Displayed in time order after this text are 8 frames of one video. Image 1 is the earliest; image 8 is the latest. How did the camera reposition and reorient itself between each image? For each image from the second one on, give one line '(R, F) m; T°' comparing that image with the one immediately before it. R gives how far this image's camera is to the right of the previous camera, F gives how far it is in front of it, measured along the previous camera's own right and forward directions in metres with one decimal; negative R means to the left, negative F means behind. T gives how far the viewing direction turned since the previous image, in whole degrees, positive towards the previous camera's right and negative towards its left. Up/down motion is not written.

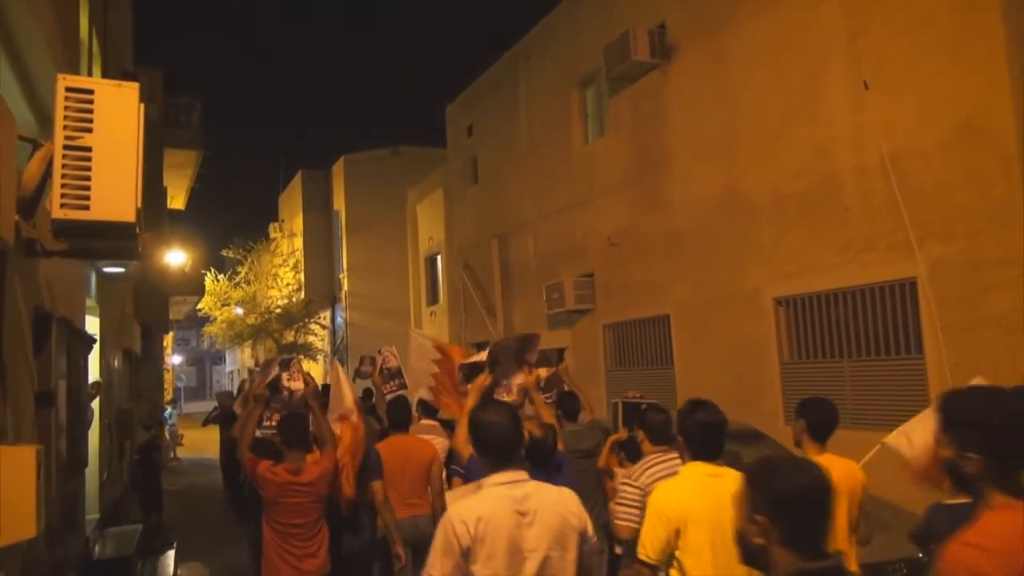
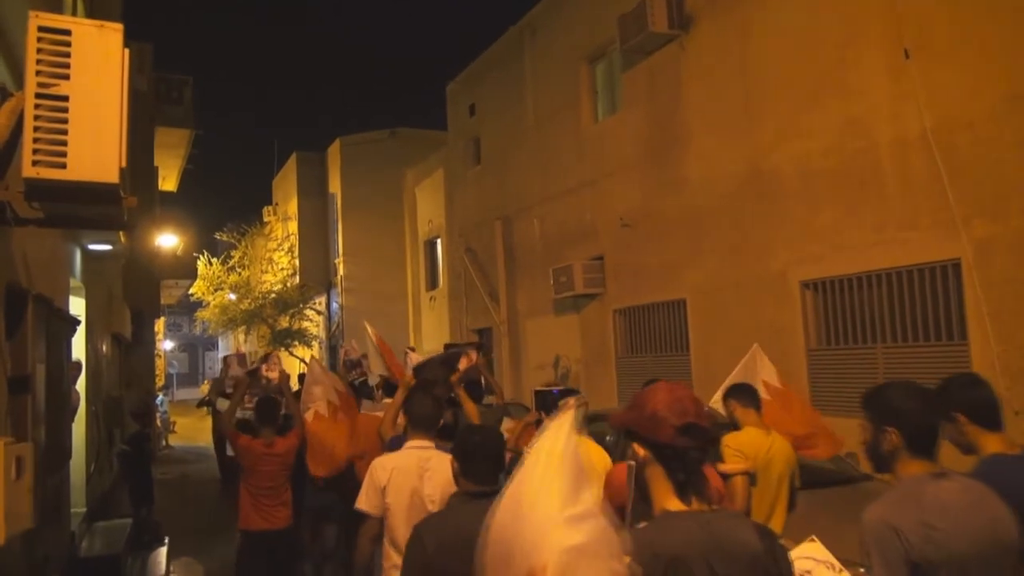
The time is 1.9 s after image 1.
(-0.2, +0.5) m; 0°
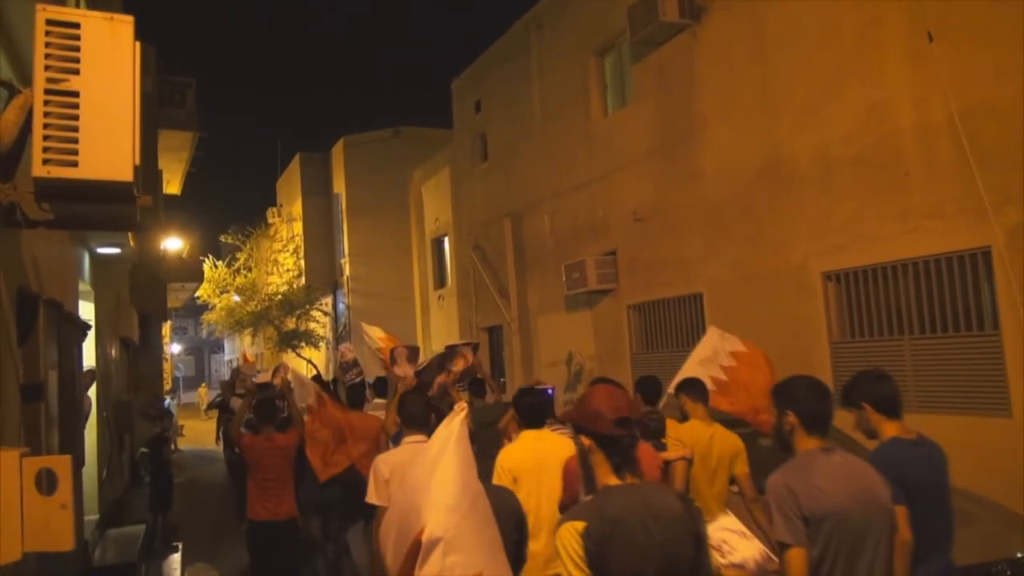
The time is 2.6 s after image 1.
(-0.1, +0.1) m; 0°
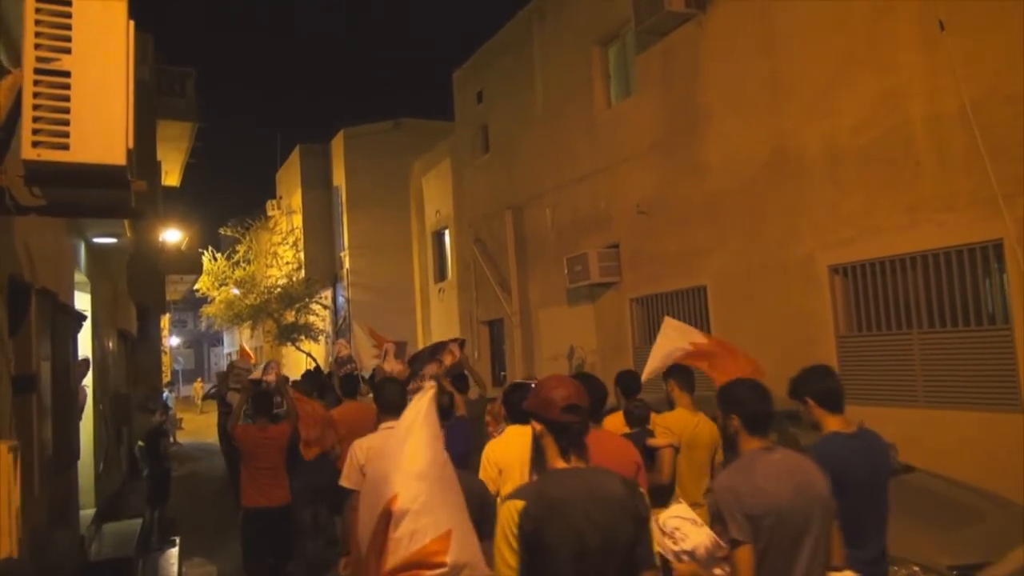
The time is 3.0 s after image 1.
(0.0, +0.1) m; 0°
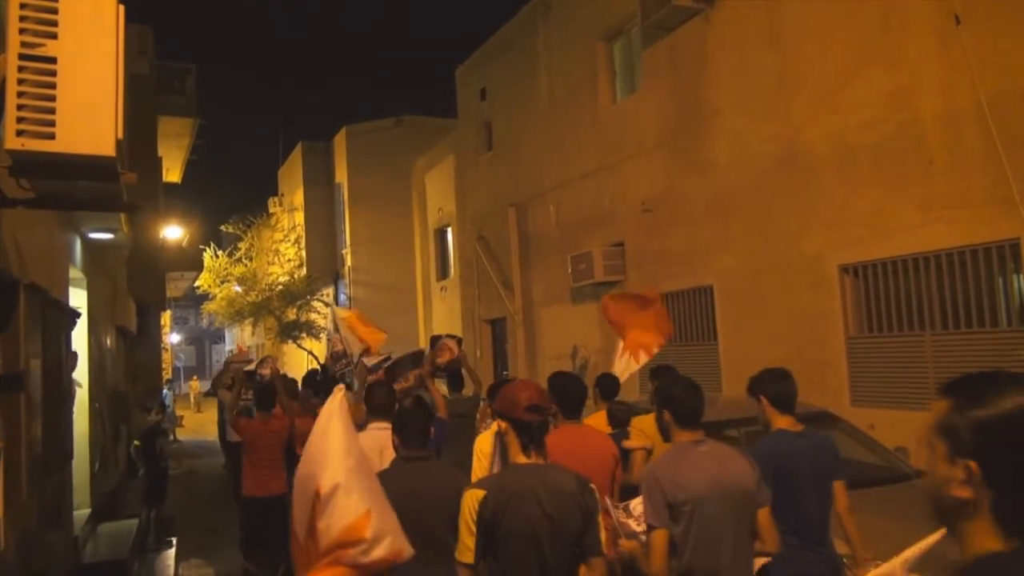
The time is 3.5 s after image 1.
(0.0, +0.1) m; 0°
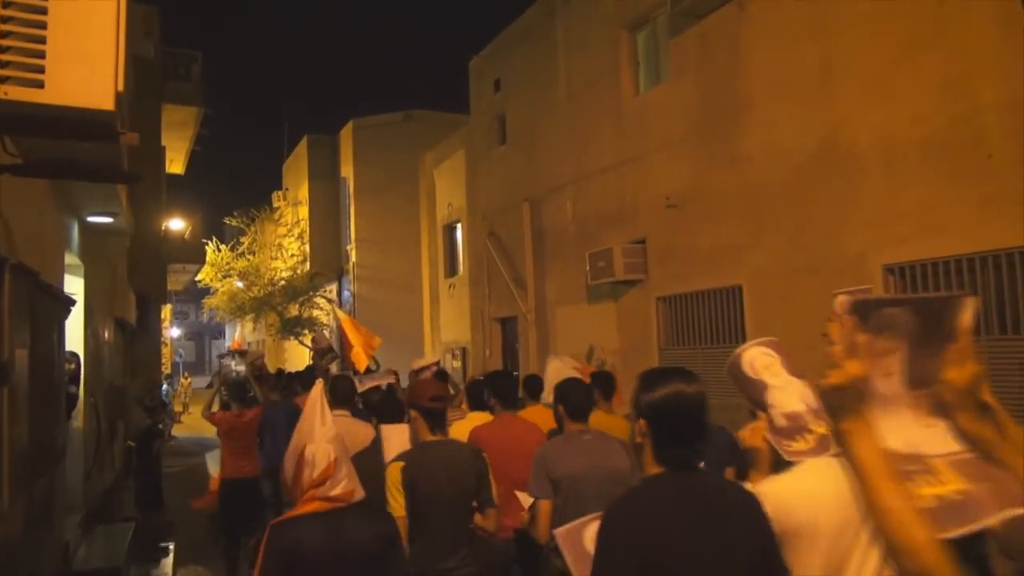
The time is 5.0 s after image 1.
(-0.2, +0.5) m; 0°
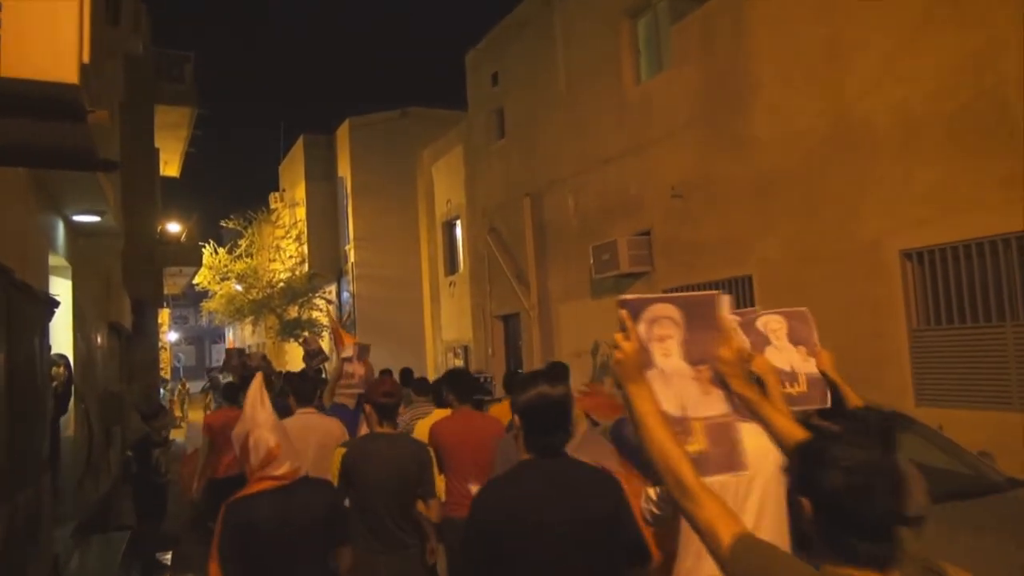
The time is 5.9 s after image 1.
(0.0, +0.3) m; 0°
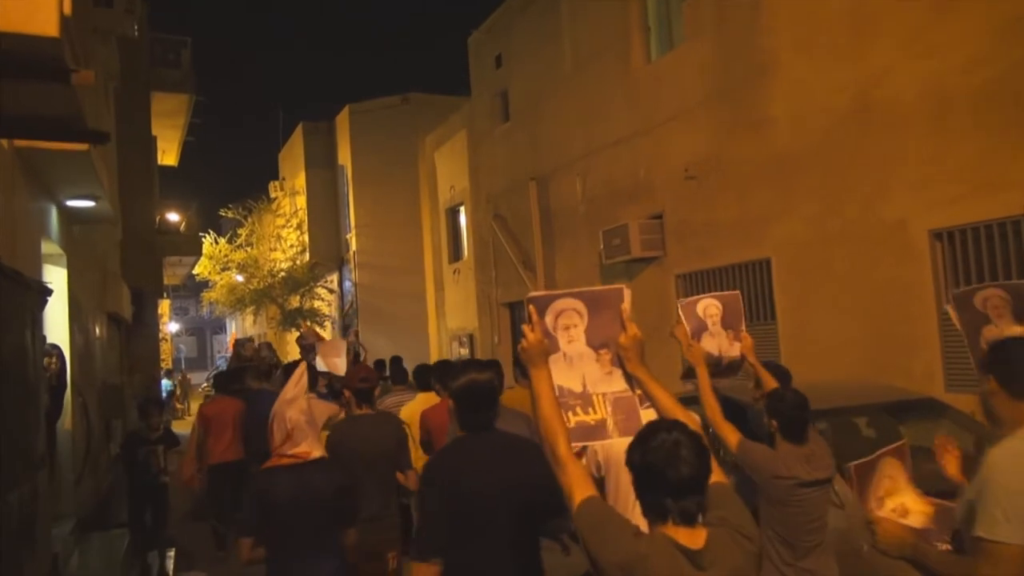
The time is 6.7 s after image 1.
(-0.1, +0.3) m; 0°
